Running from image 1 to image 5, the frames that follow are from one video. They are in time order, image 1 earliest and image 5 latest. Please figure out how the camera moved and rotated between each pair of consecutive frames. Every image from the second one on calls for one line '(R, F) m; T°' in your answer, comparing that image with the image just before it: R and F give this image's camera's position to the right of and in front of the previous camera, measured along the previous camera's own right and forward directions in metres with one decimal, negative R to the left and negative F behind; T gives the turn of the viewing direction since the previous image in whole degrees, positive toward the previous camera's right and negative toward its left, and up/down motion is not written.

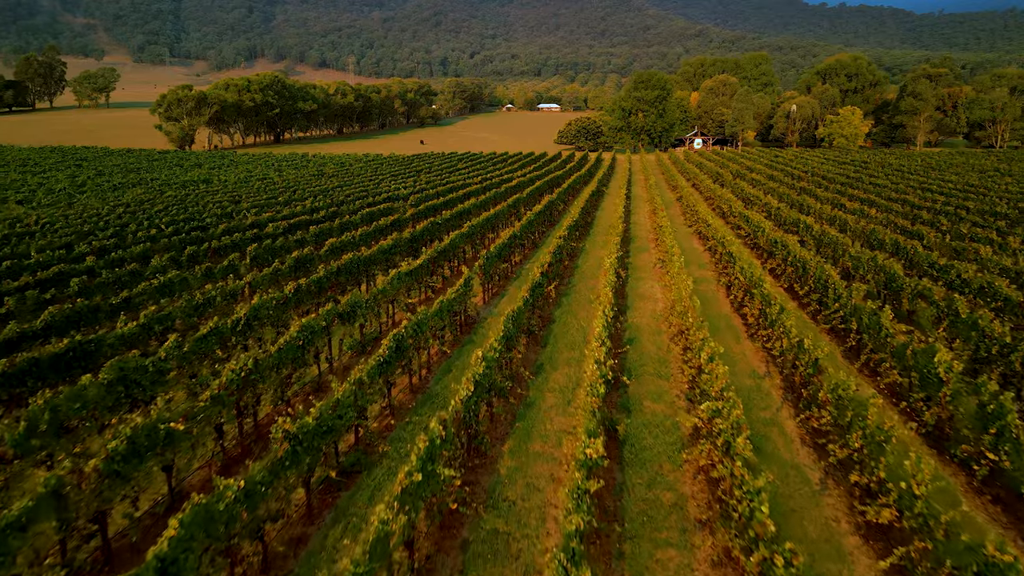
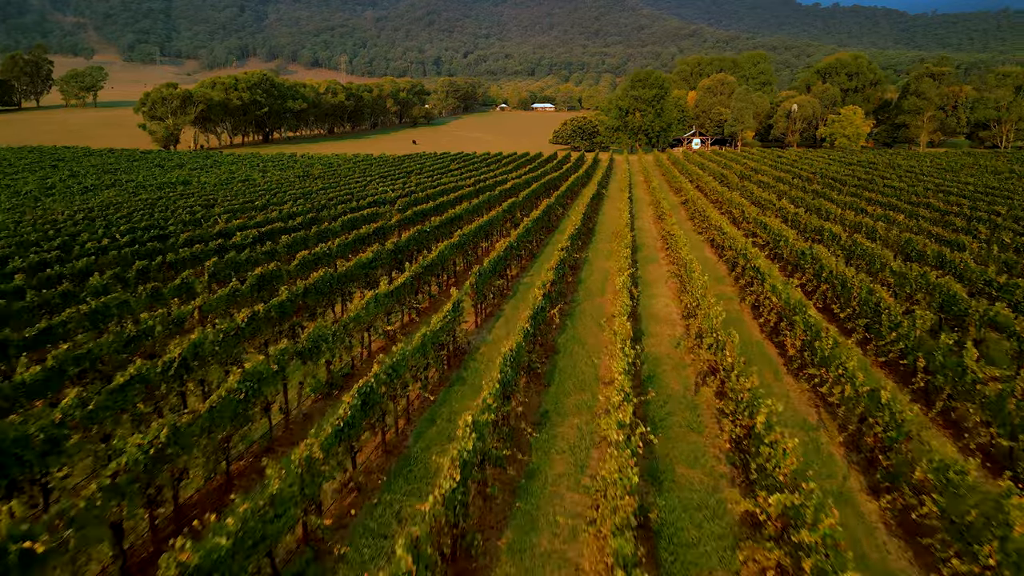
(0.0, +2.1) m; 0°
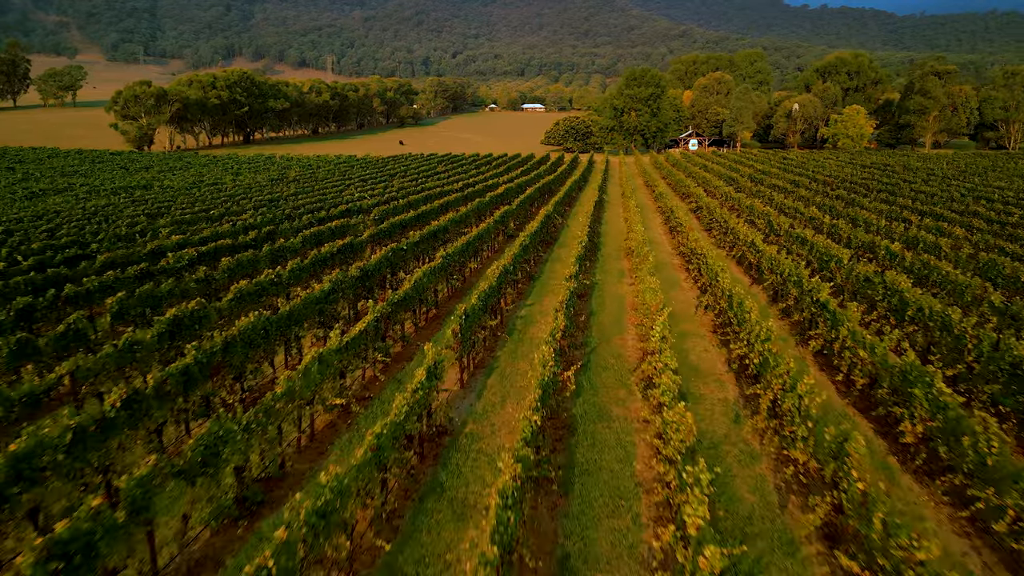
(-0.1, +3.4) m; +1°
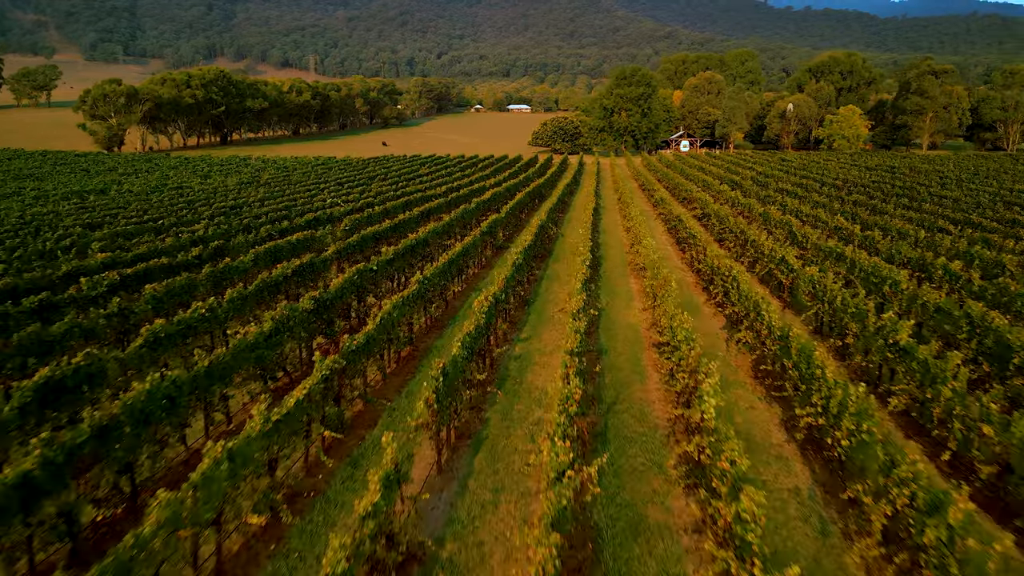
(-0.1, +2.7) m; +1°
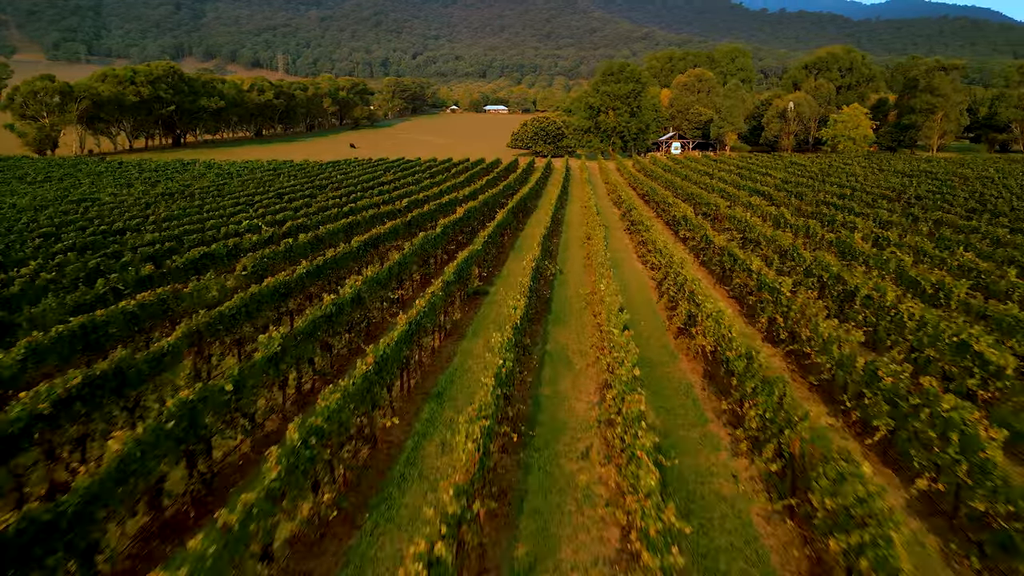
(0.0, +6.8) m; +2°
